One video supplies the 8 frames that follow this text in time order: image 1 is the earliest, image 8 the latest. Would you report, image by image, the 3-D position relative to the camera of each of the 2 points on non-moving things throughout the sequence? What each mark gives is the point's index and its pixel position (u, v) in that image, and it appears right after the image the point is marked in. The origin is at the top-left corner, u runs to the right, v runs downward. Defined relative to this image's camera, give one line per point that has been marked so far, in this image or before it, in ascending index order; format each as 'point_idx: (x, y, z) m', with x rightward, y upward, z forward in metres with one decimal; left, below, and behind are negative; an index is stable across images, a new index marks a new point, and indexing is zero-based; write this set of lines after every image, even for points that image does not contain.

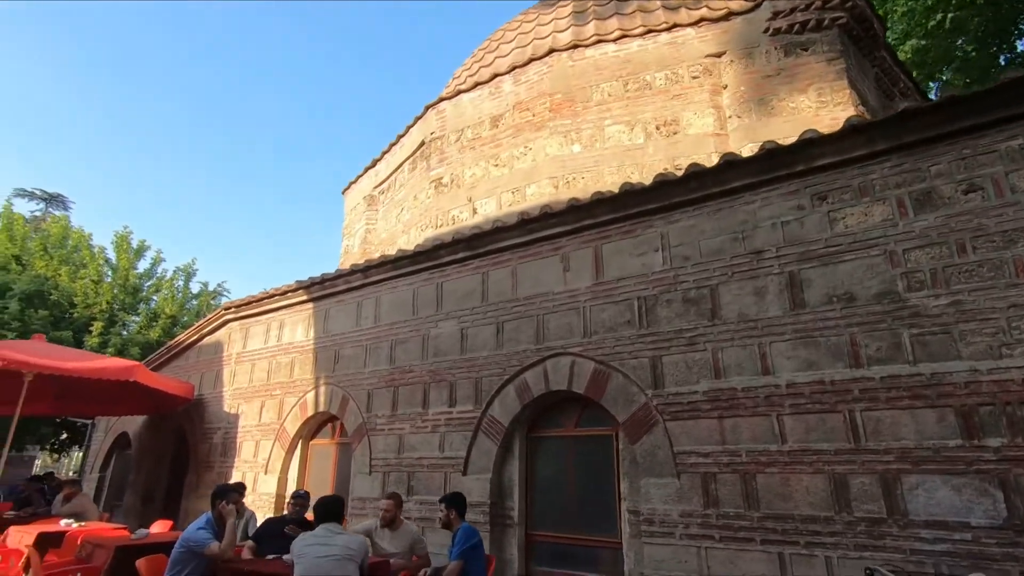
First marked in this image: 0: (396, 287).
0: (-1.7, 0.0, +7.8) m
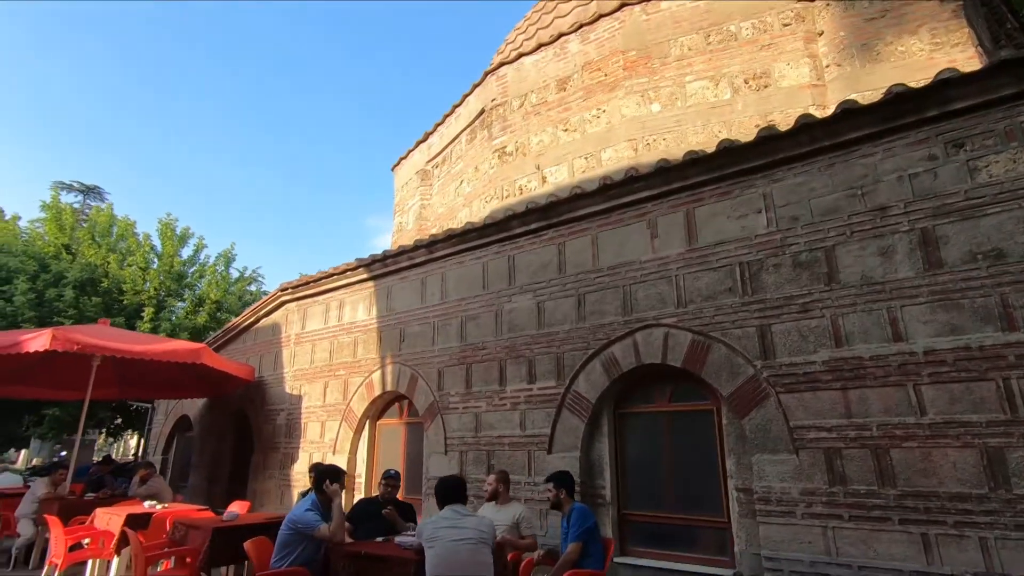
0: (-0.7, +0.4, +7.5) m
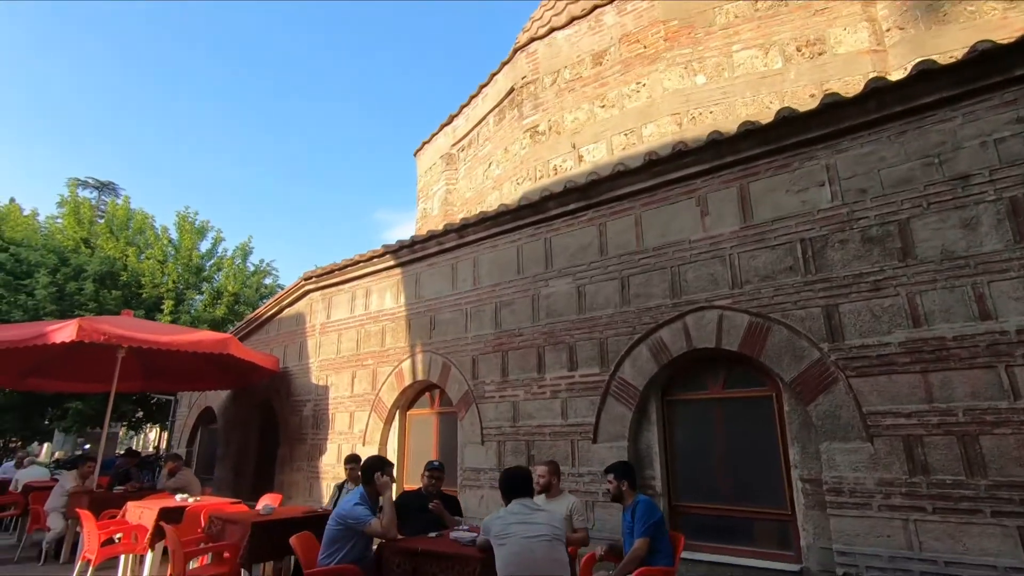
0: (-0.2, +0.6, +7.2) m
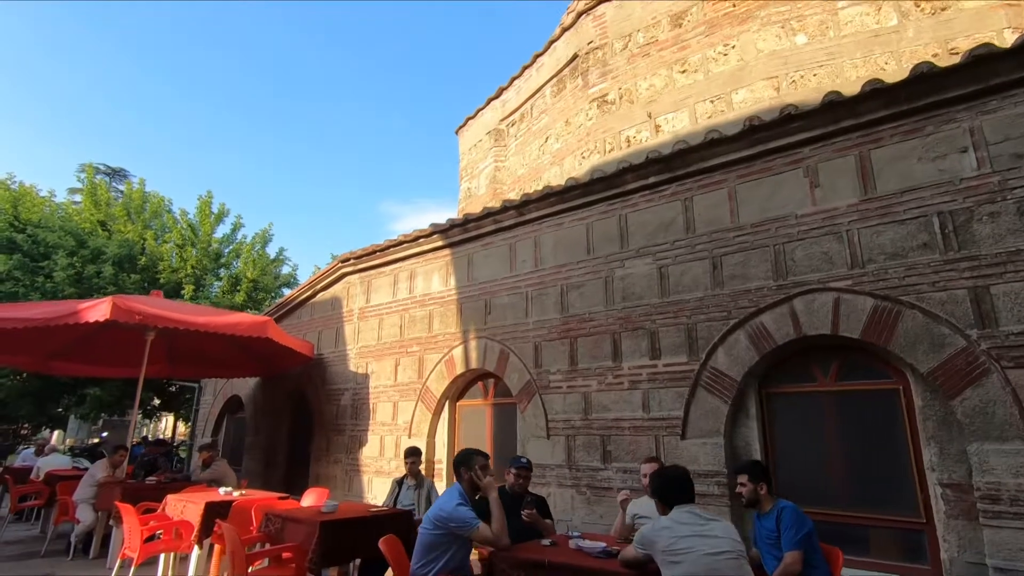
0: (+0.6, +0.8, +6.7) m
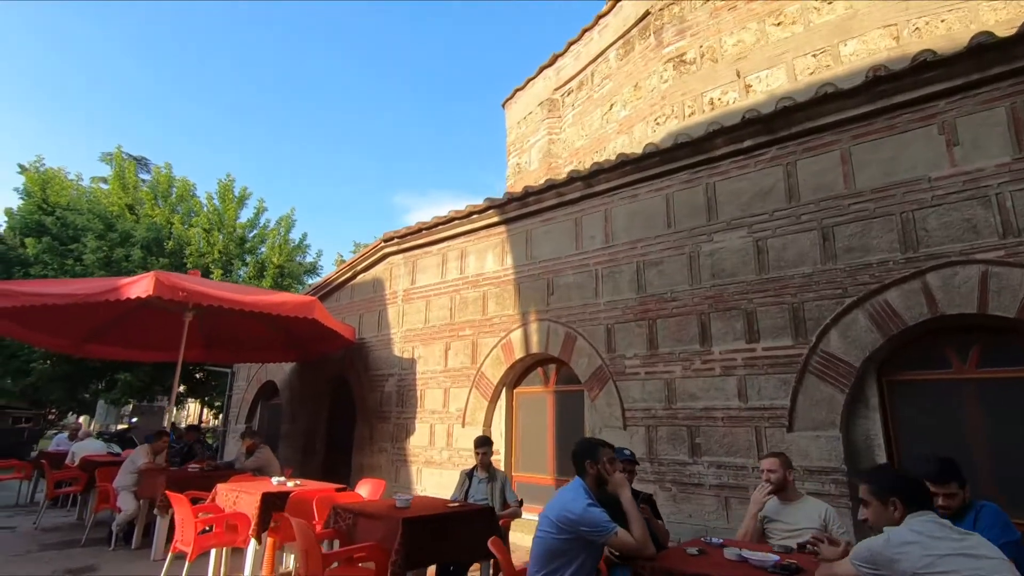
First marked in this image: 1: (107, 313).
0: (+1.4, +1.1, +6.1) m
1: (-5.8, -0.4, +7.7) m
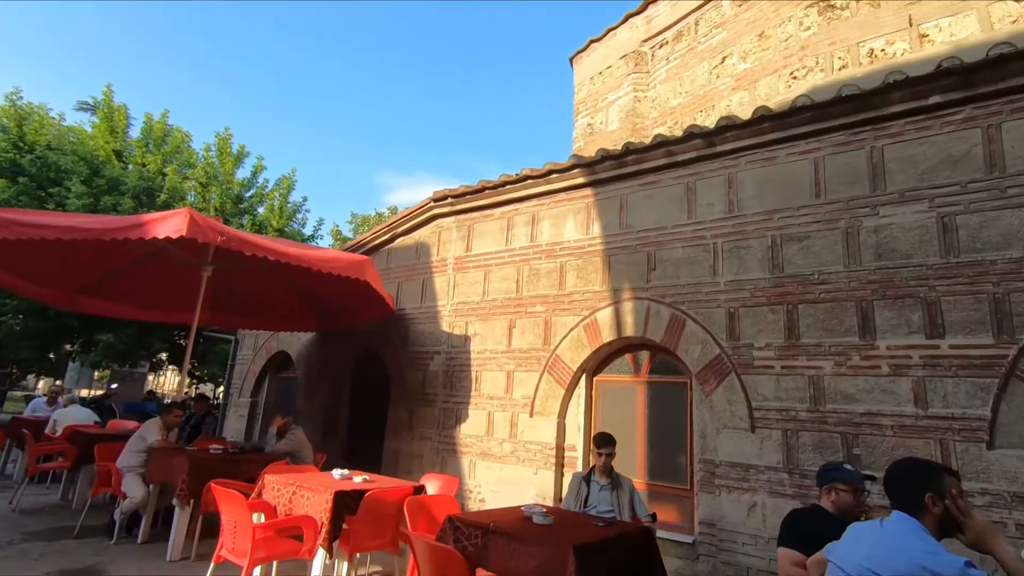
0: (+2.5, +1.3, +5.2) m
1: (-4.8, +0.3, +6.5) m
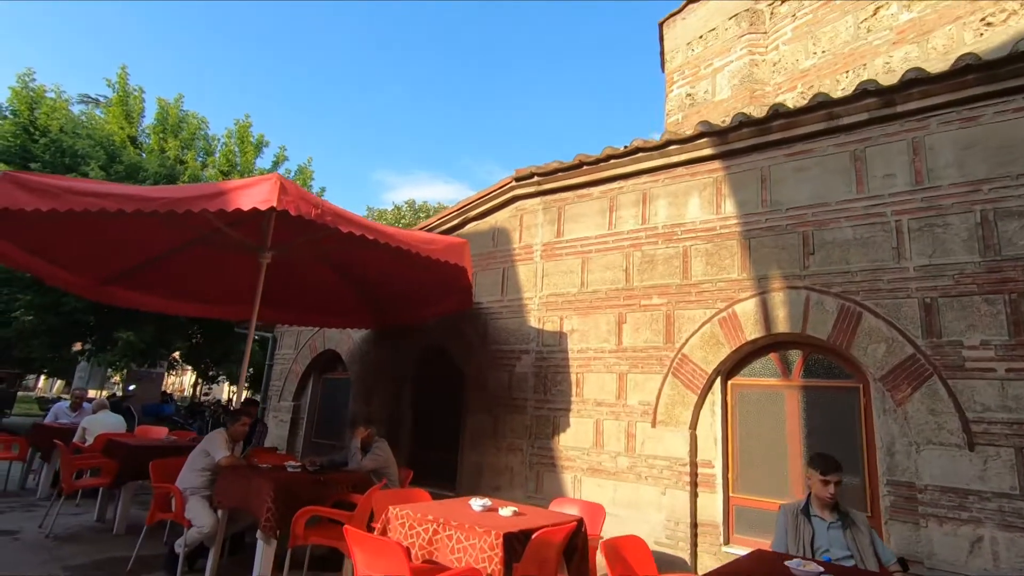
0: (+3.7, +1.4, +4.3) m
1: (-3.6, +0.5, +5.6) m
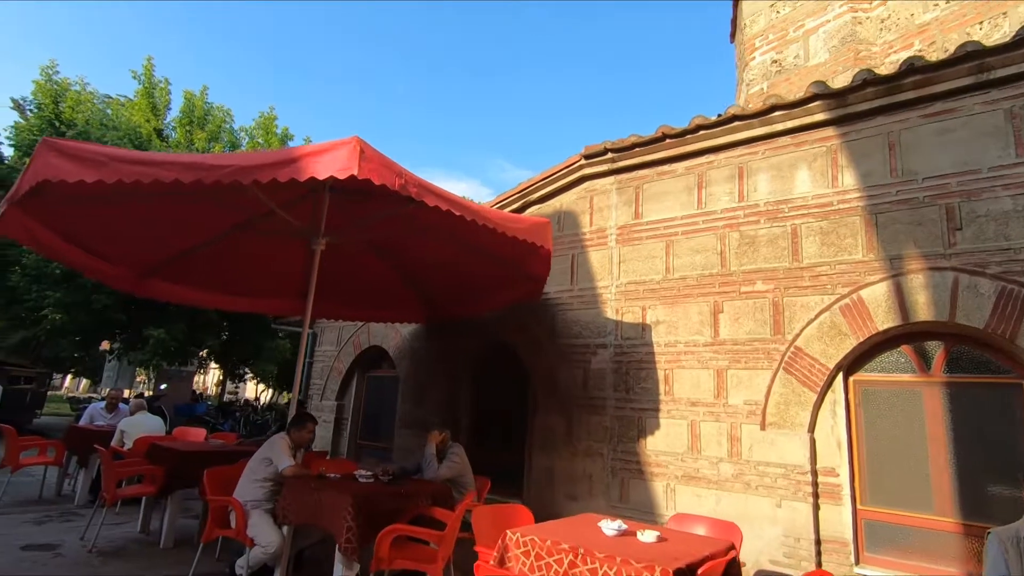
0: (+4.4, +1.5, +3.6) m
1: (-2.9, +0.6, +5.0) m
